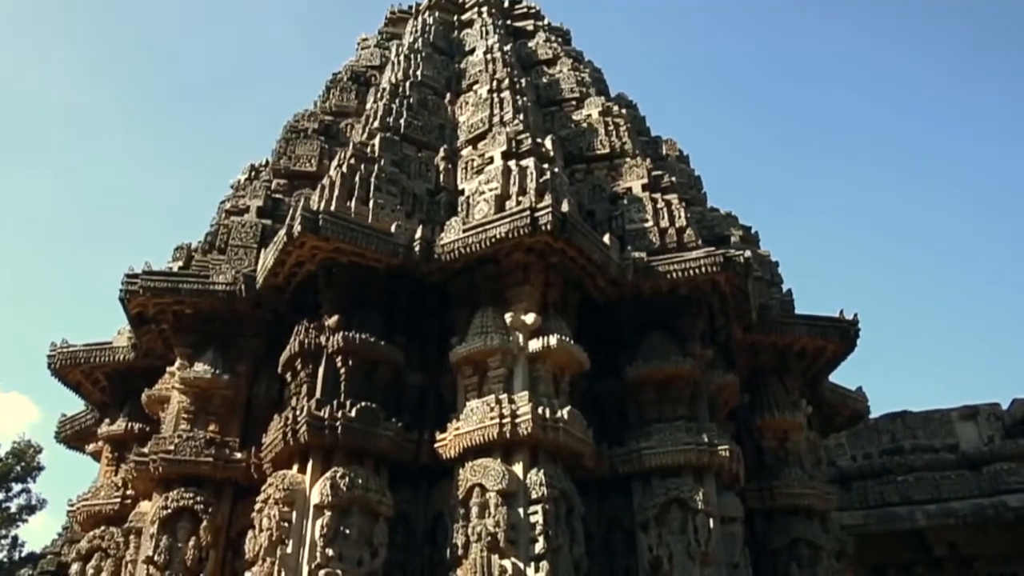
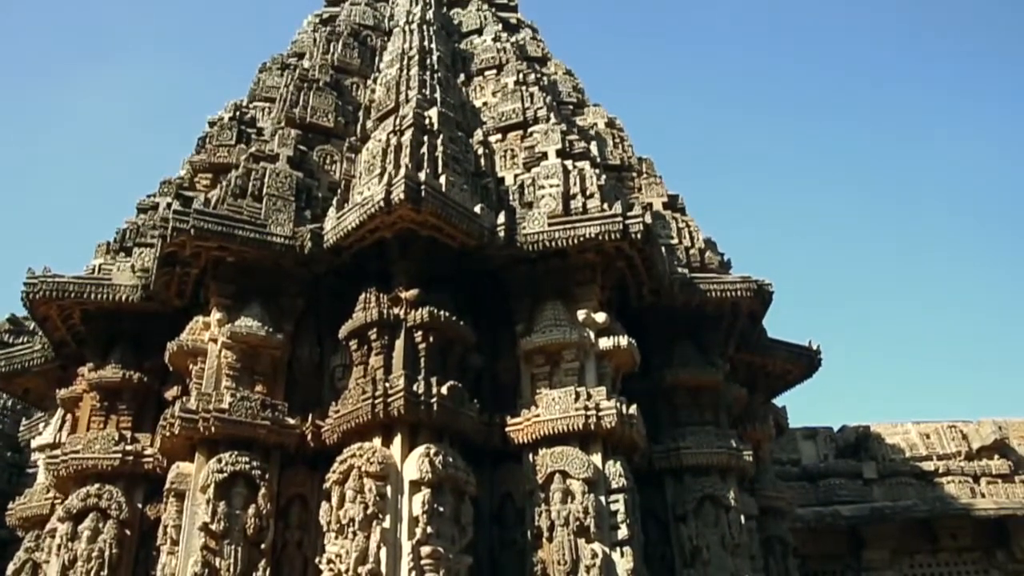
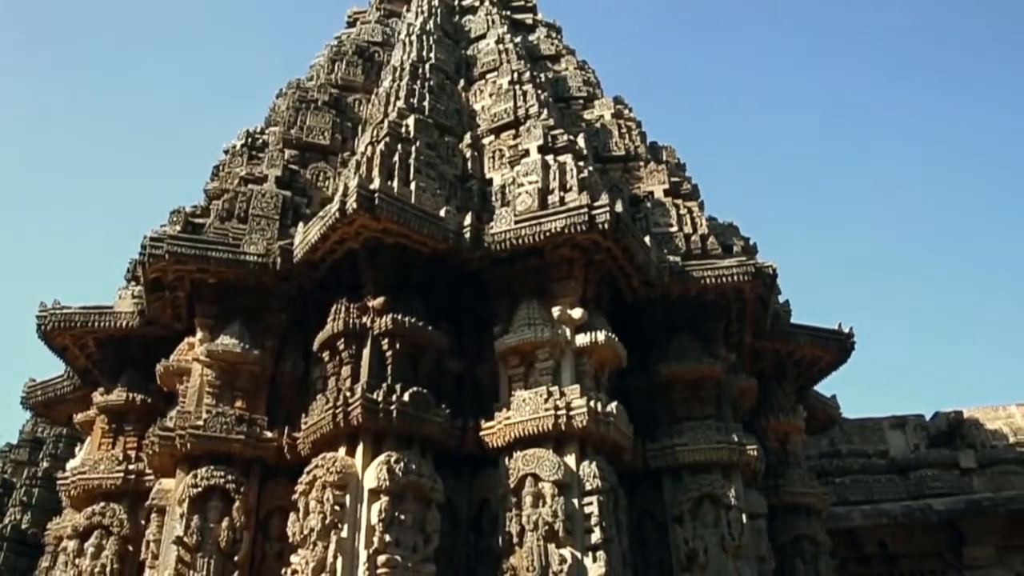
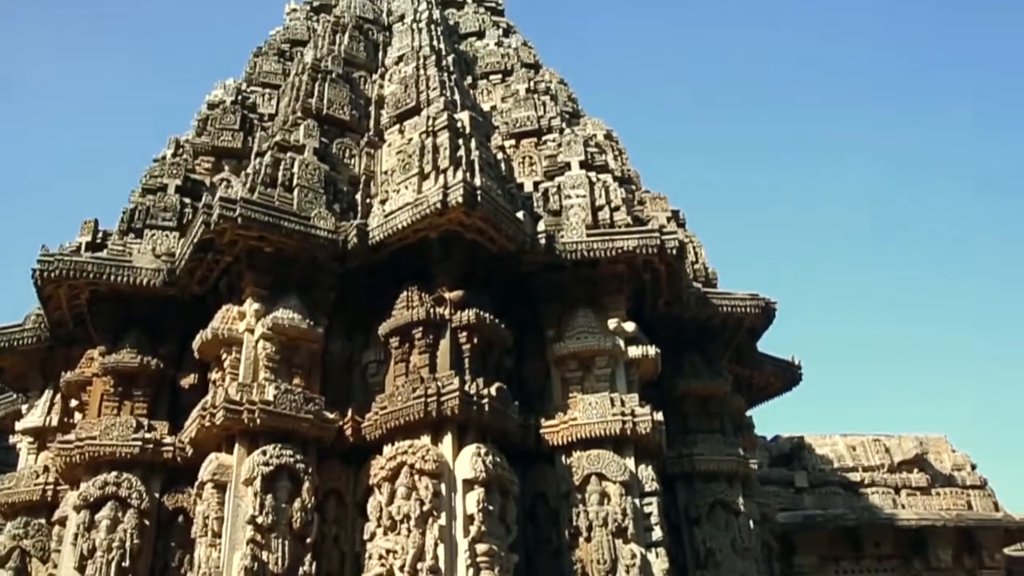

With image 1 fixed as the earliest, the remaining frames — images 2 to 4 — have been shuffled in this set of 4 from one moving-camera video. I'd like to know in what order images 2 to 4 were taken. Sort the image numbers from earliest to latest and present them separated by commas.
3, 2, 4
